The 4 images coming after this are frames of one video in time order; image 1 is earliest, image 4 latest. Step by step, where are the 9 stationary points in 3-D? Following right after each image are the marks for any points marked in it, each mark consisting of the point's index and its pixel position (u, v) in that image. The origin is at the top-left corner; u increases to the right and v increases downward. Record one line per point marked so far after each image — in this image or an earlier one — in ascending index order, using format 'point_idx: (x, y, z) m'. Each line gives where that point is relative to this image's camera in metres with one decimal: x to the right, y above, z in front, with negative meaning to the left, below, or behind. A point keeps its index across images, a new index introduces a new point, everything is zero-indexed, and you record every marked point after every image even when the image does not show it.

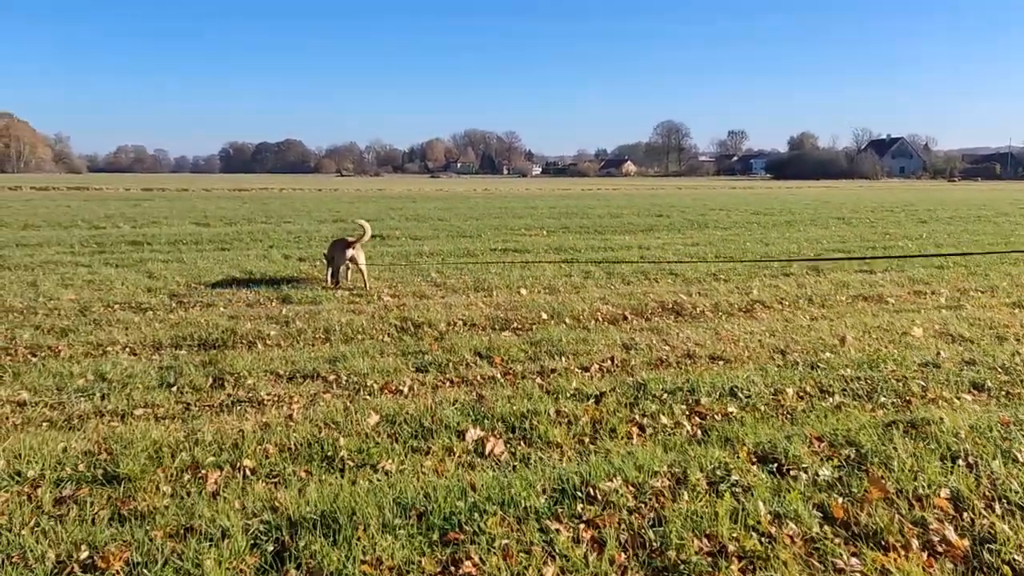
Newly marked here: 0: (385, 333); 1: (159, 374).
0: (-1.6, -0.6, +9.5) m
1: (-3.5, -0.9, +7.5) m
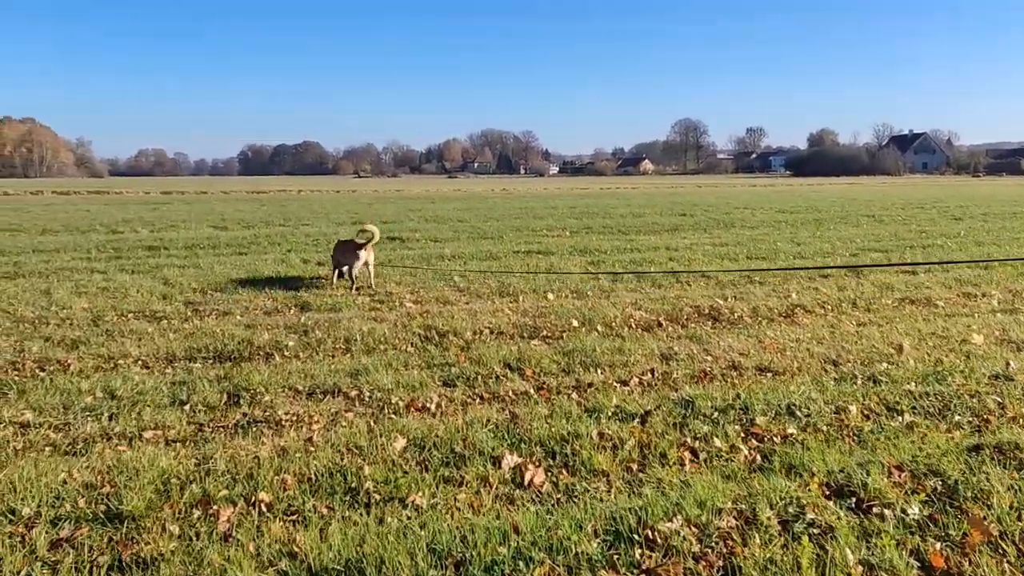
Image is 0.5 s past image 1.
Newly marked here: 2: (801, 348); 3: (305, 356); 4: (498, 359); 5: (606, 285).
0: (-1.2, -0.7, +9.1) m
1: (-3.1, -1.0, +7.1) m
2: (+3.1, -0.6, +8.3) m
3: (-2.3, -0.8, +8.6) m
4: (-0.1, -0.8, +8.2) m
5: (+1.6, +0.1, +13.2) m
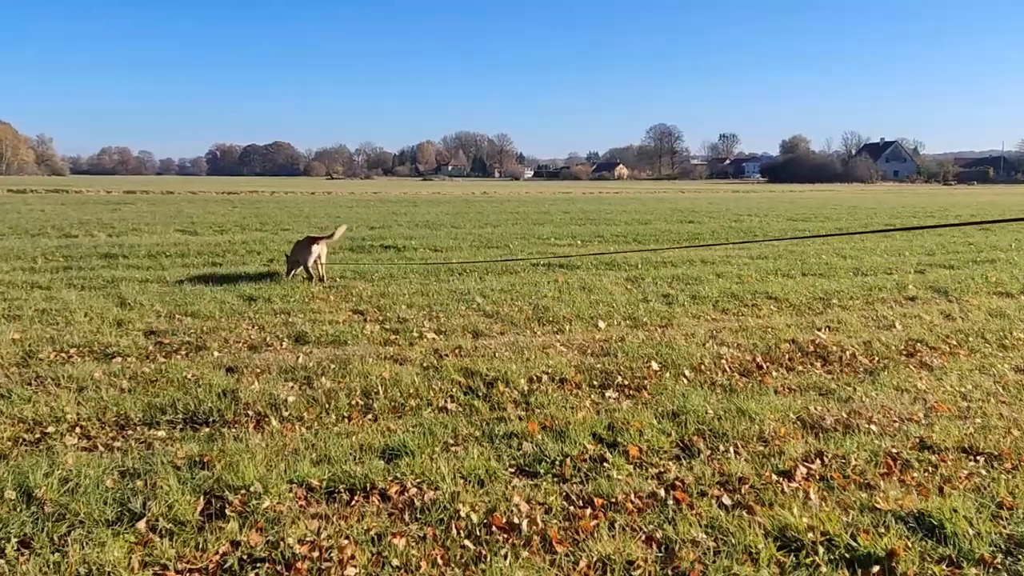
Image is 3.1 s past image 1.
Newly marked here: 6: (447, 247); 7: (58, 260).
0: (-0.5, -1.0, +6.8) m
1: (-2.4, -1.3, +4.8) m
2: (+3.8, -1.0, +6.2) m
3: (-1.6, -1.1, +6.3) m
4: (+0.5, -1.1, +6.0) m
5: (+2.1, -0.3, +11.0) m
6: (-1.7, +1.1, +19.8) m
7: (-10.2, +0.6, +17.5) m
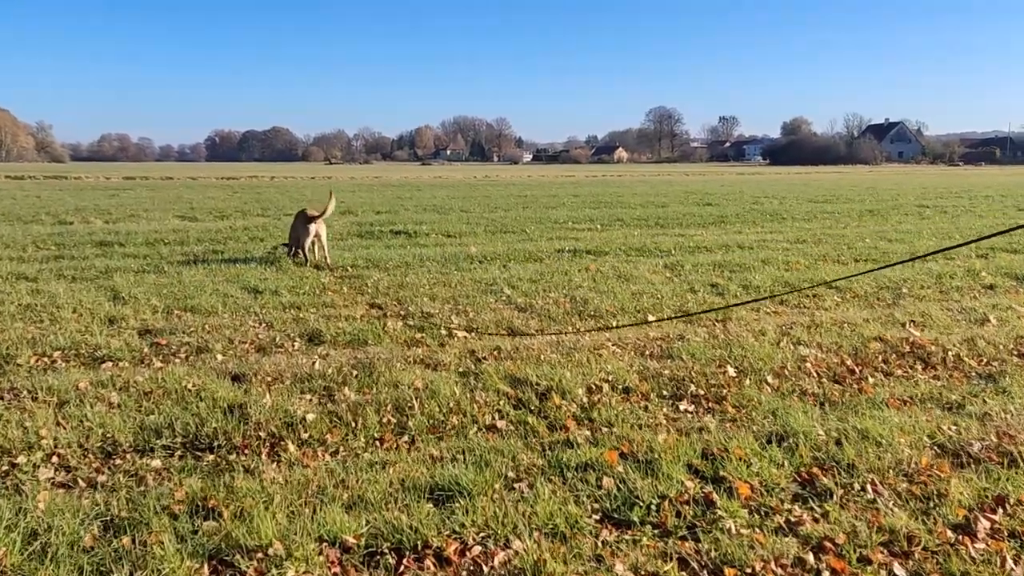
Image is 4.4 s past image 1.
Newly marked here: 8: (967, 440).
0: (-0.1, -1.0, +5.7) m
1: (-2.0, -1.3, +3.7) m
2: (+4.2, -0.9, +5.0) m
3: (-1.2, -1.1, +5.1) m
4: (+1.0, -1.0, +4.9) m
5: (+2.6, -0.2, +9.9) m
6: (-1.3, +1.4, +18.6) m
7: (-9.8, +0.8, +16.3) m
8: (+2.9, -1.0, +5.0) m
